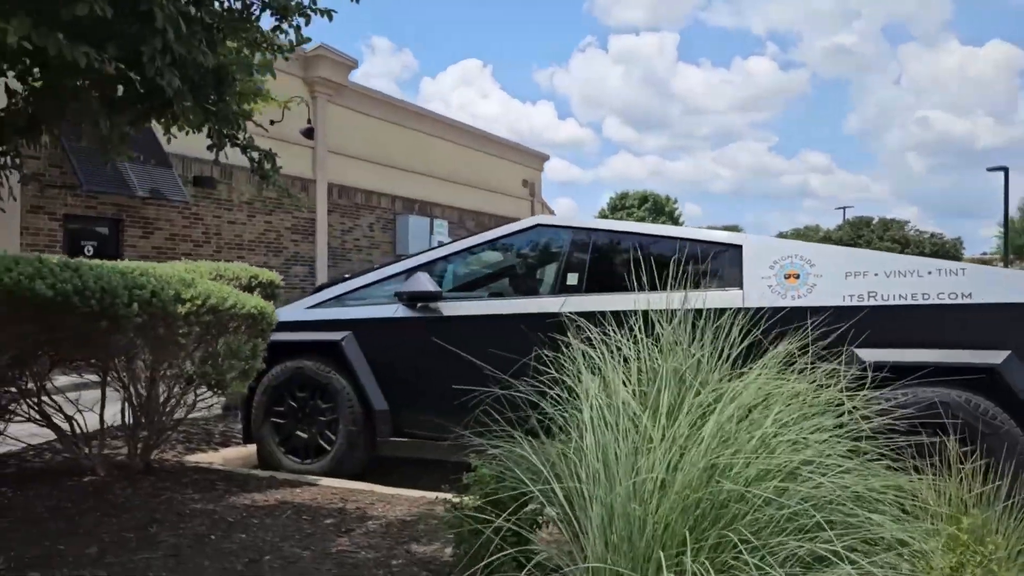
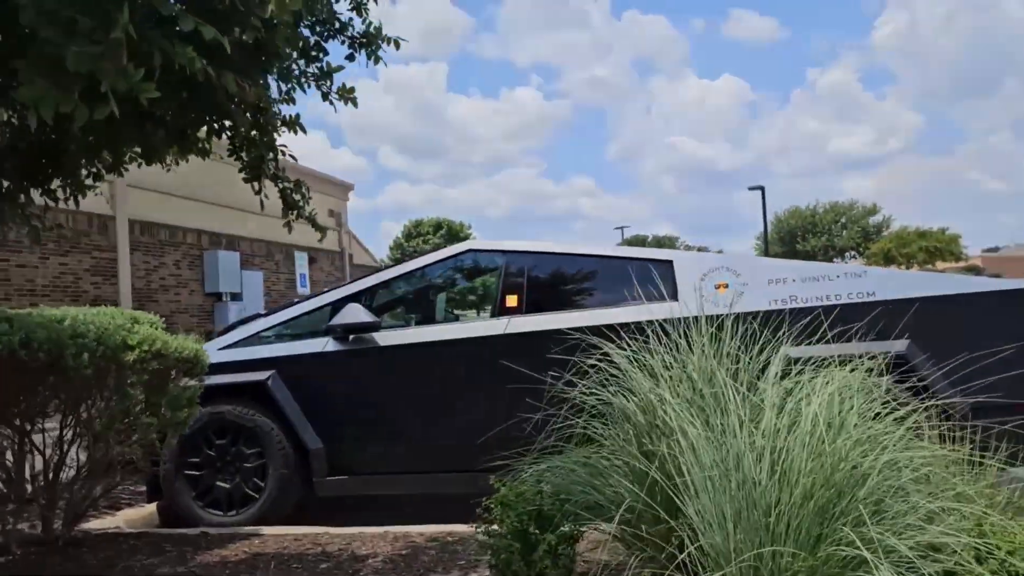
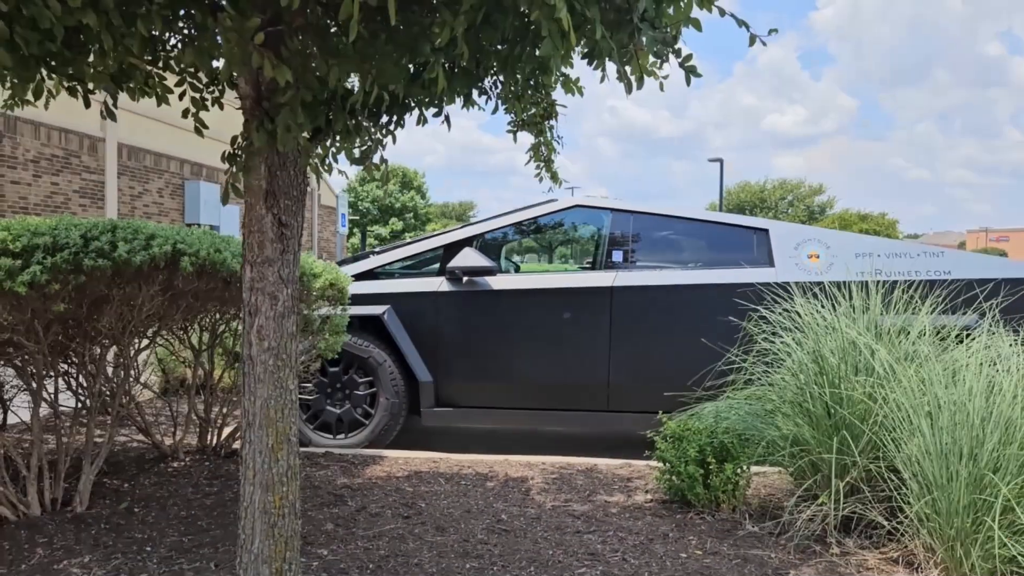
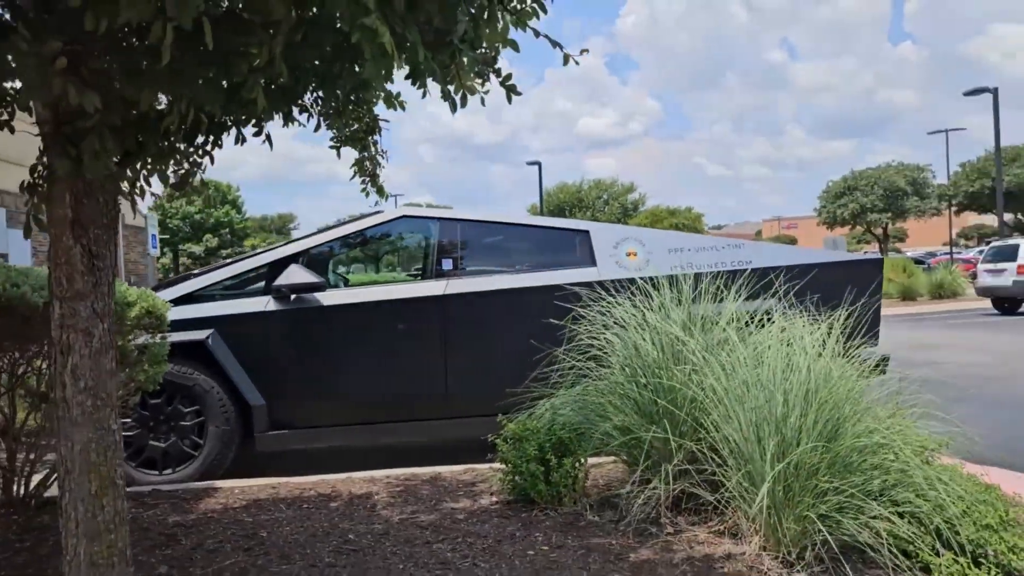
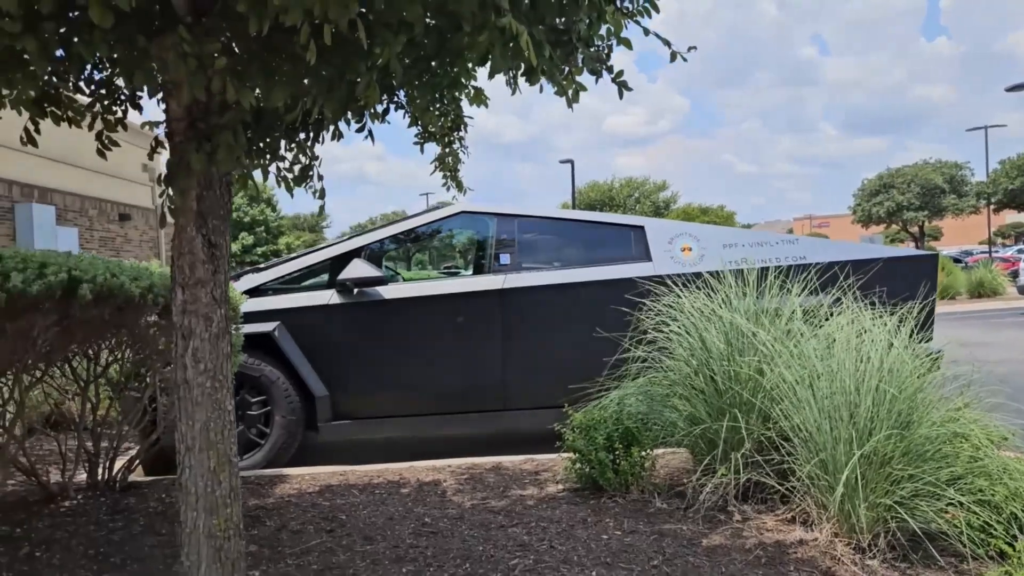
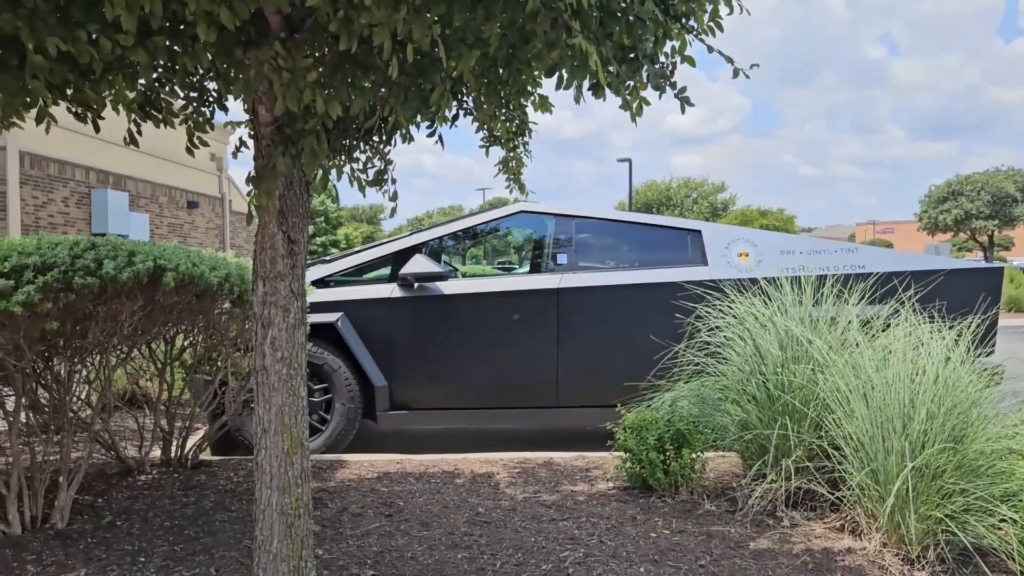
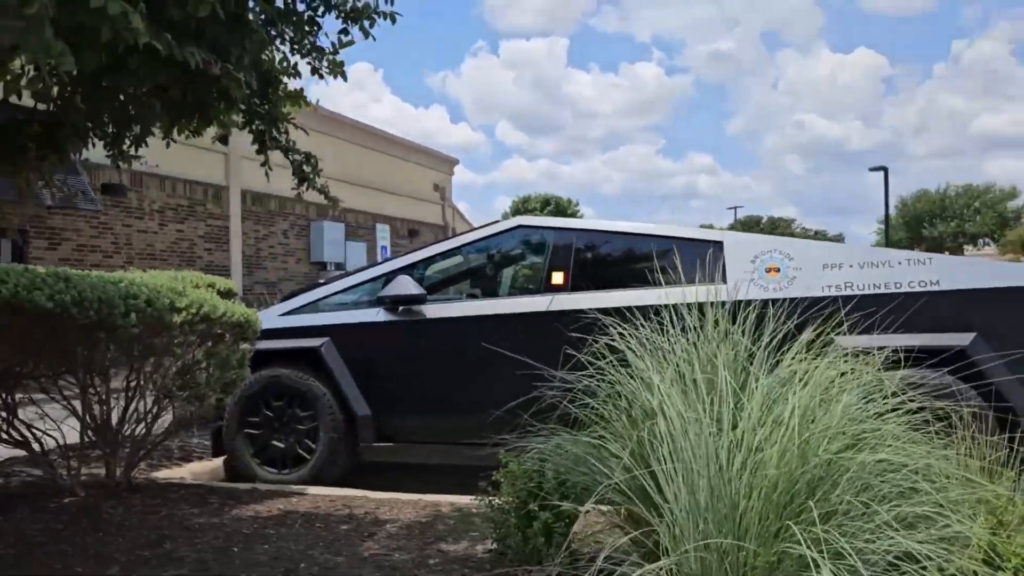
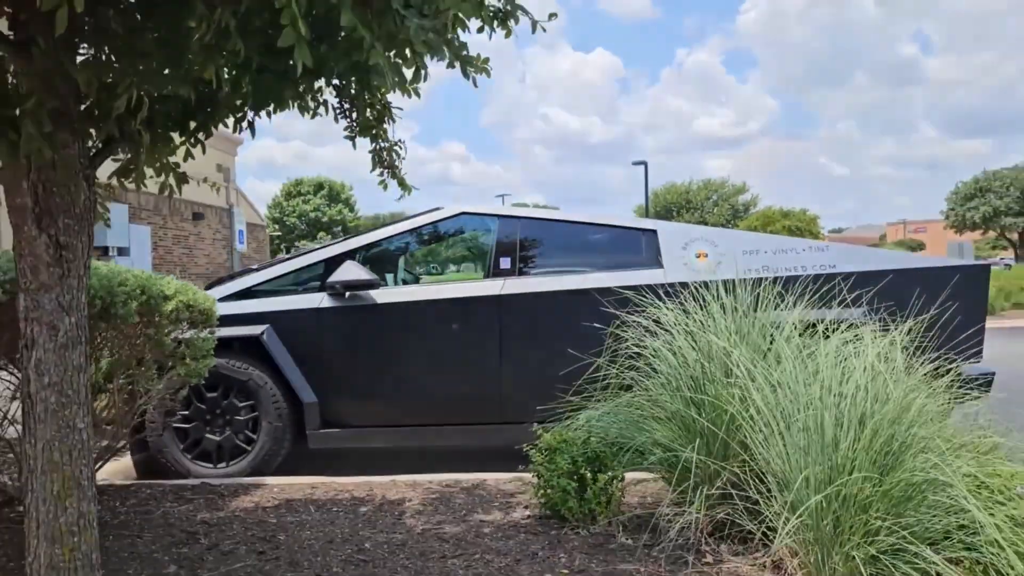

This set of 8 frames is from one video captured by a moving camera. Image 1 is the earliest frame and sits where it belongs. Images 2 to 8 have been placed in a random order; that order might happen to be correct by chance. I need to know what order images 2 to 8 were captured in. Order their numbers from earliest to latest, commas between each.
7, 2, 8, 4, 5, 6, 3
